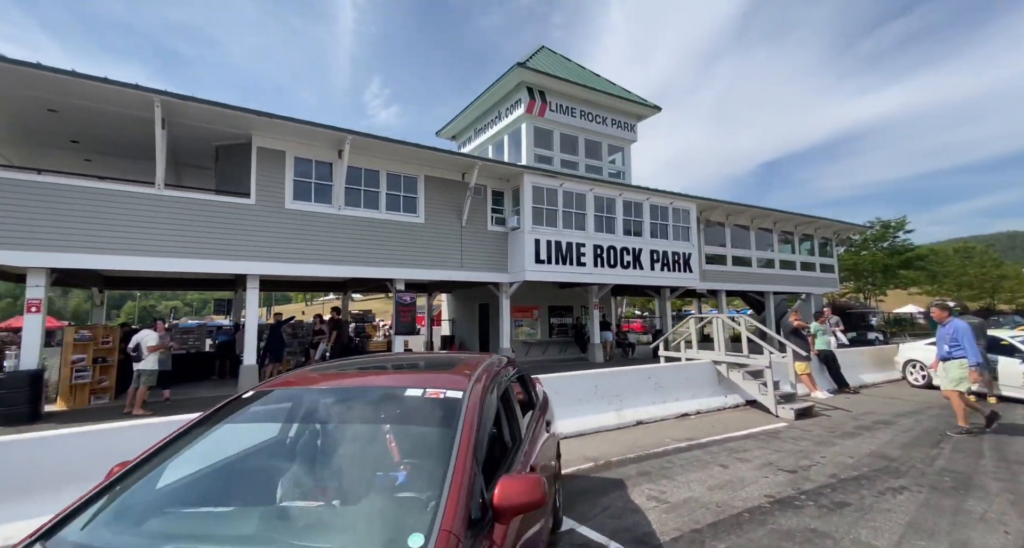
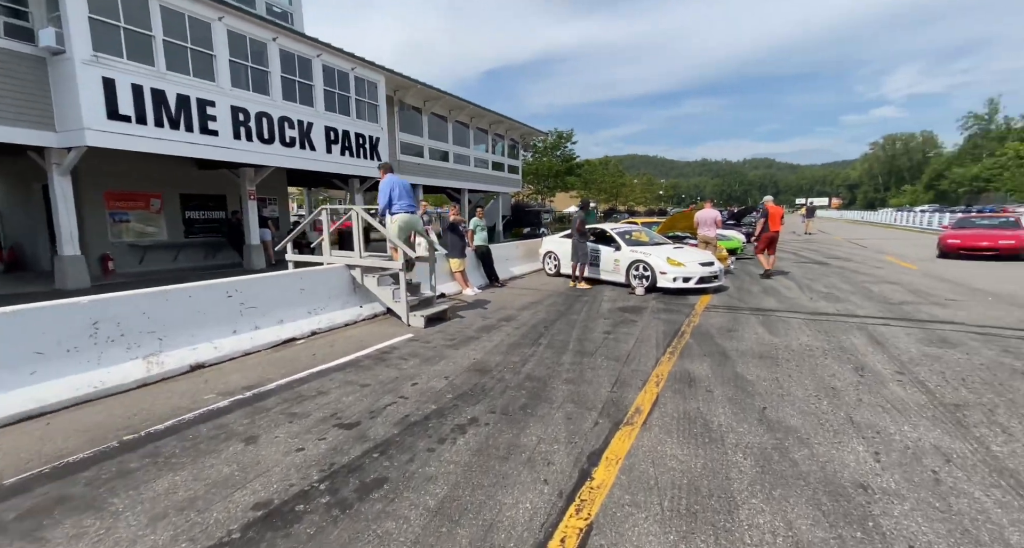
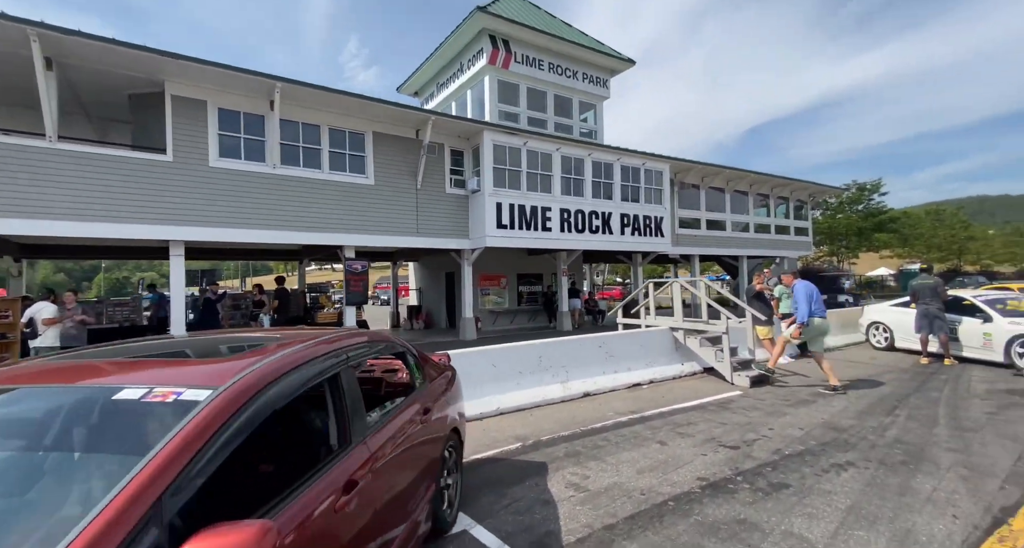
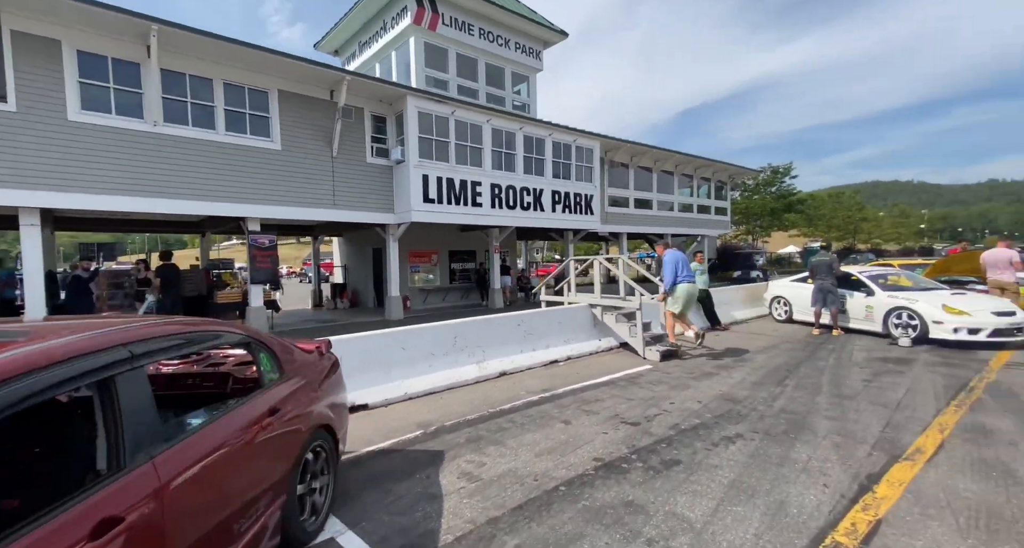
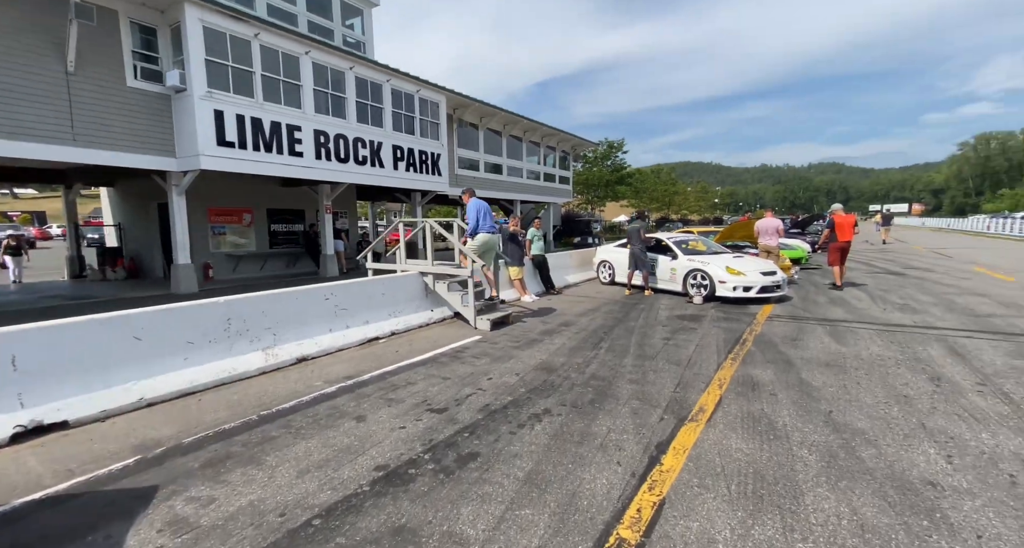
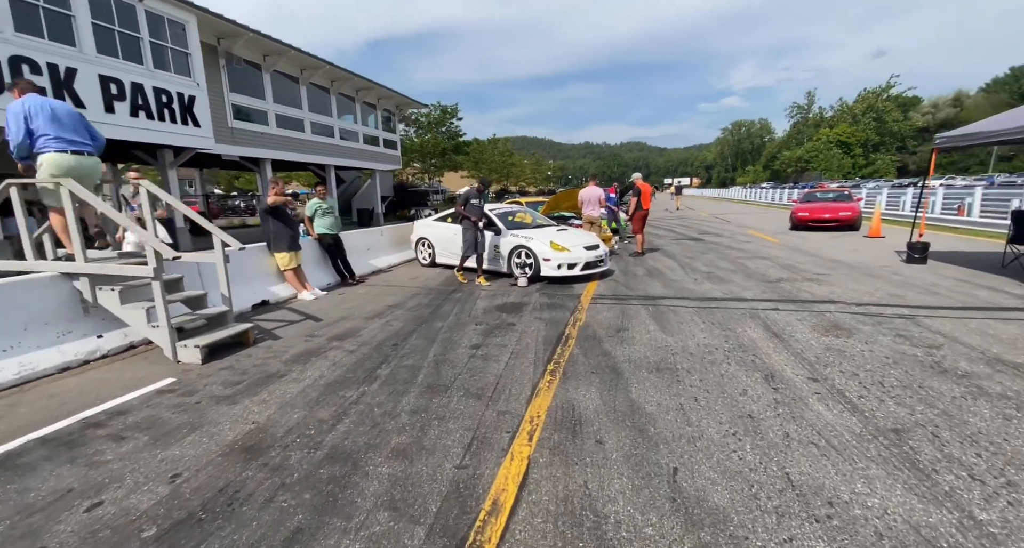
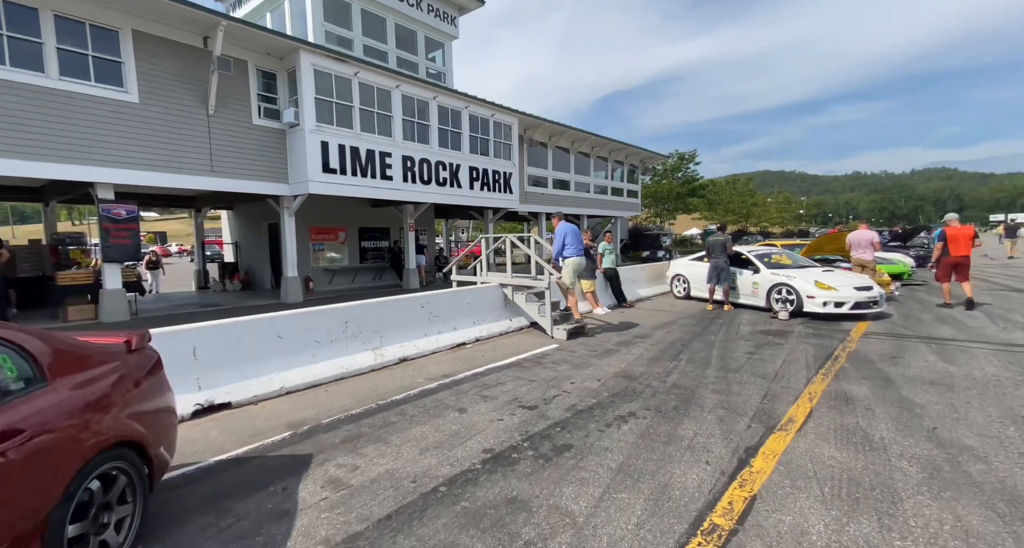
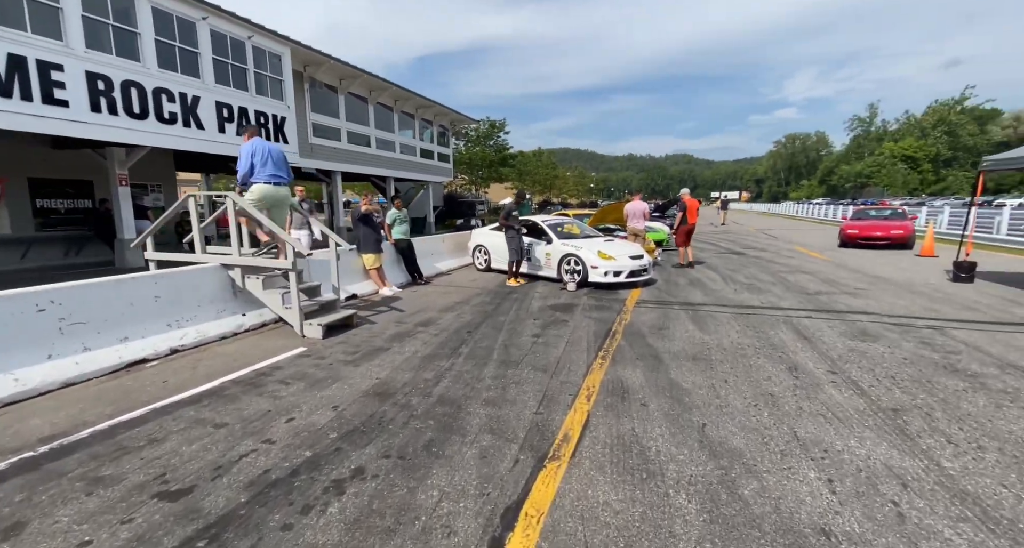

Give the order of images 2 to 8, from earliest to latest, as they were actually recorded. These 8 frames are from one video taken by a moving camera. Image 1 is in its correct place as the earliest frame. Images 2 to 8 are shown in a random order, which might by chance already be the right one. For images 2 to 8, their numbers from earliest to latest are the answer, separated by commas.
3, 4, 7, 5, 2, 8, 6
